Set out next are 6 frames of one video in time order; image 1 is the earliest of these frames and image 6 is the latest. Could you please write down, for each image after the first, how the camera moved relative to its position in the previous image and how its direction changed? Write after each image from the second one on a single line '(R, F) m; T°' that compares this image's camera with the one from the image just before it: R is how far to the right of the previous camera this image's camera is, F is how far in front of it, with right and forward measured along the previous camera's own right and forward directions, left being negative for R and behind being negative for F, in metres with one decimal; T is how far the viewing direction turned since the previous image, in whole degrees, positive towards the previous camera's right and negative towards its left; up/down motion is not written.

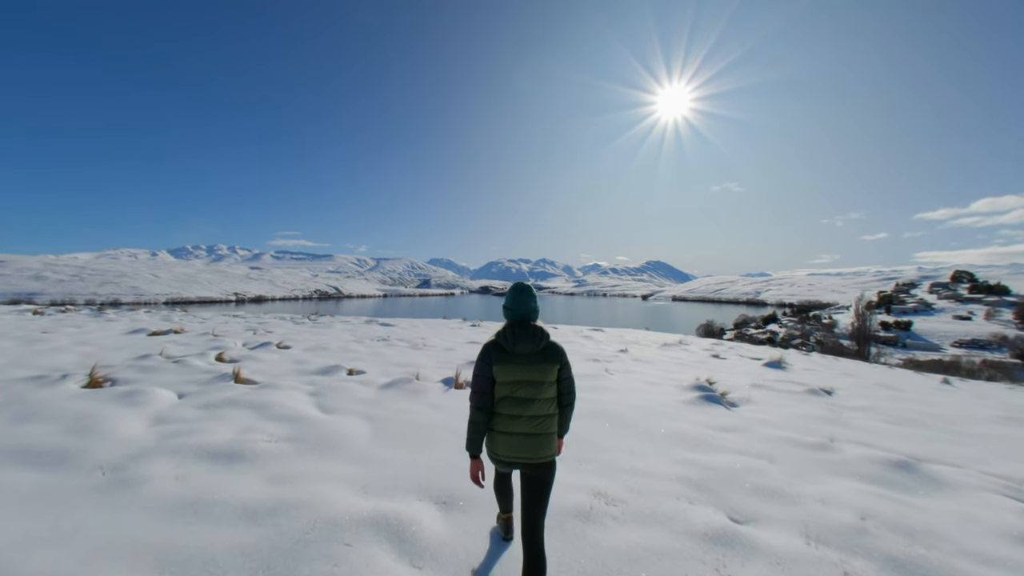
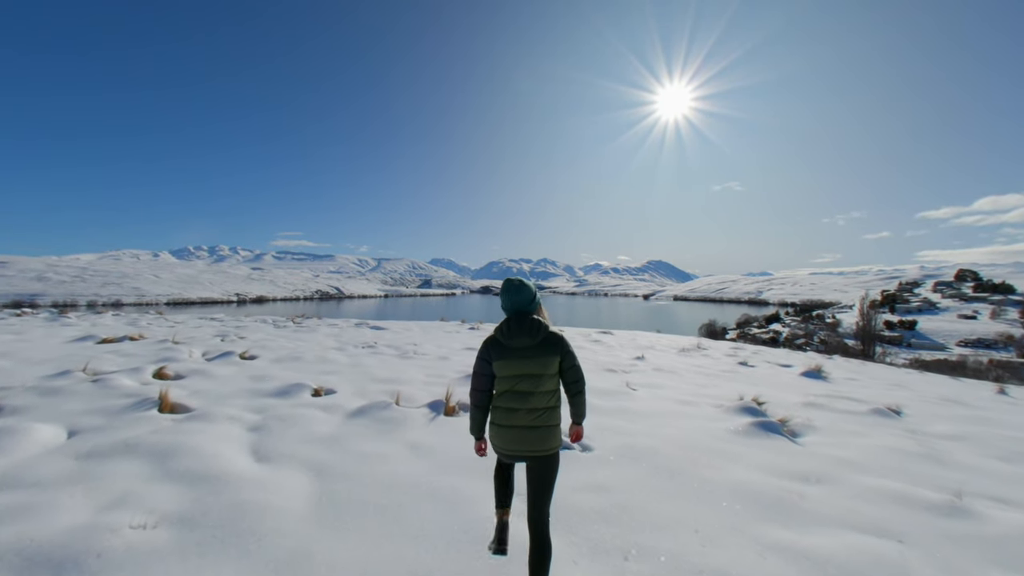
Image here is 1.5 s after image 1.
(0.0, +1.4) m; 0°
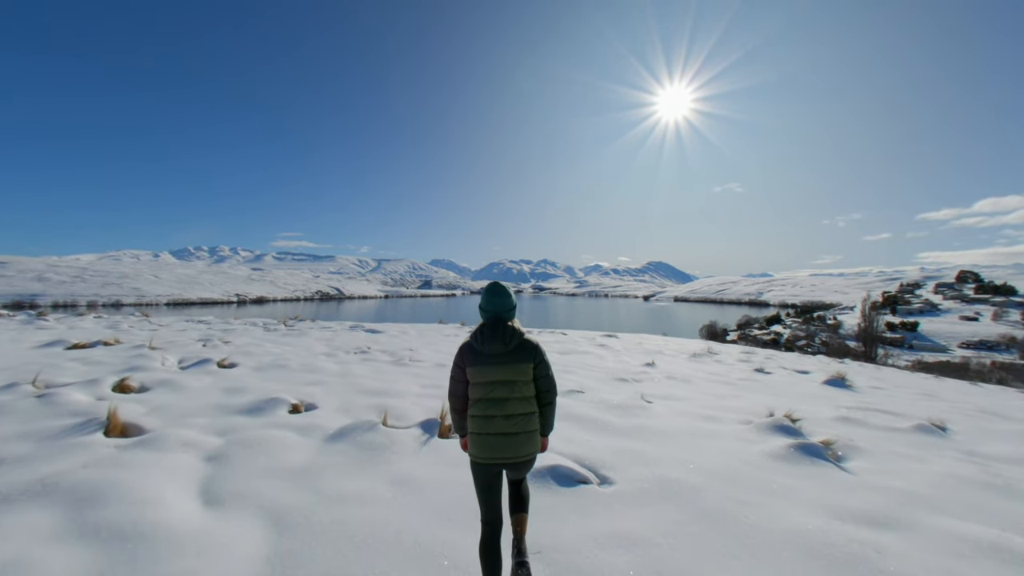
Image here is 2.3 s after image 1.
(-0.1, +0.7) m; 0°
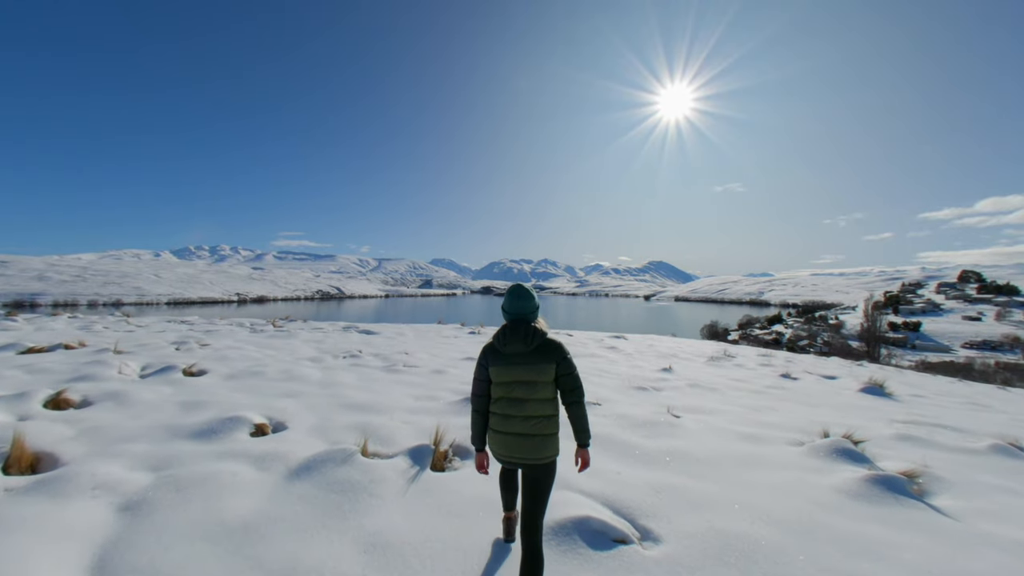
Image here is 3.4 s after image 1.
(-0.1, +0.9) m; 0°
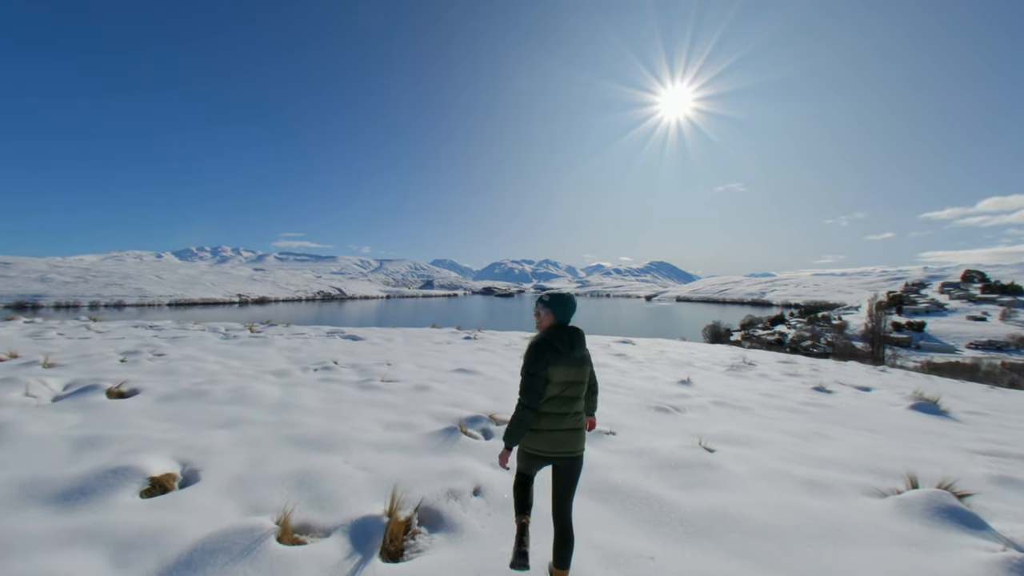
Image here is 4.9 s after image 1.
(+0.1, +1.2) m; 0°
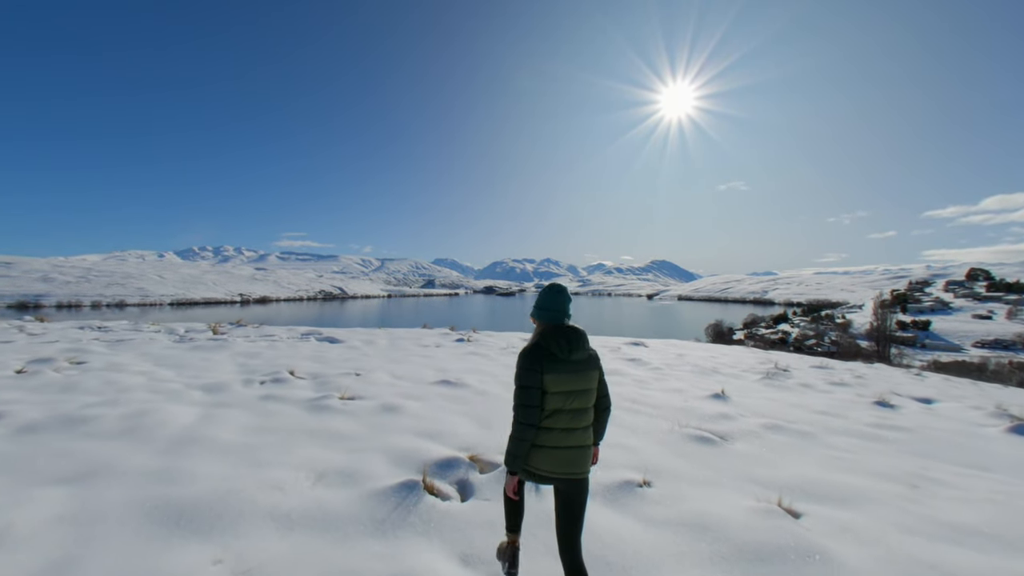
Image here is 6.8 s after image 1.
(+0.1, +1.6) m; 0°
